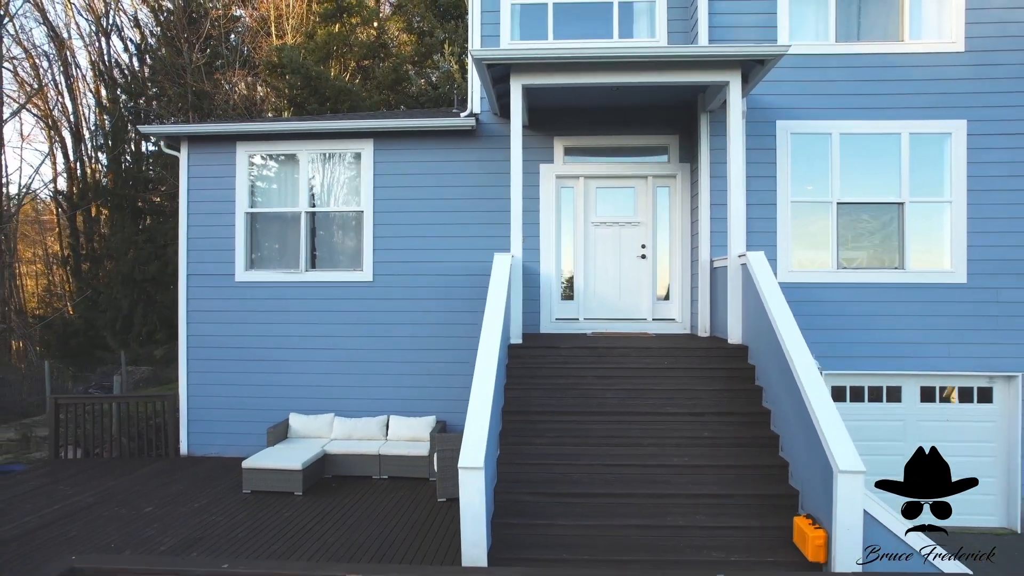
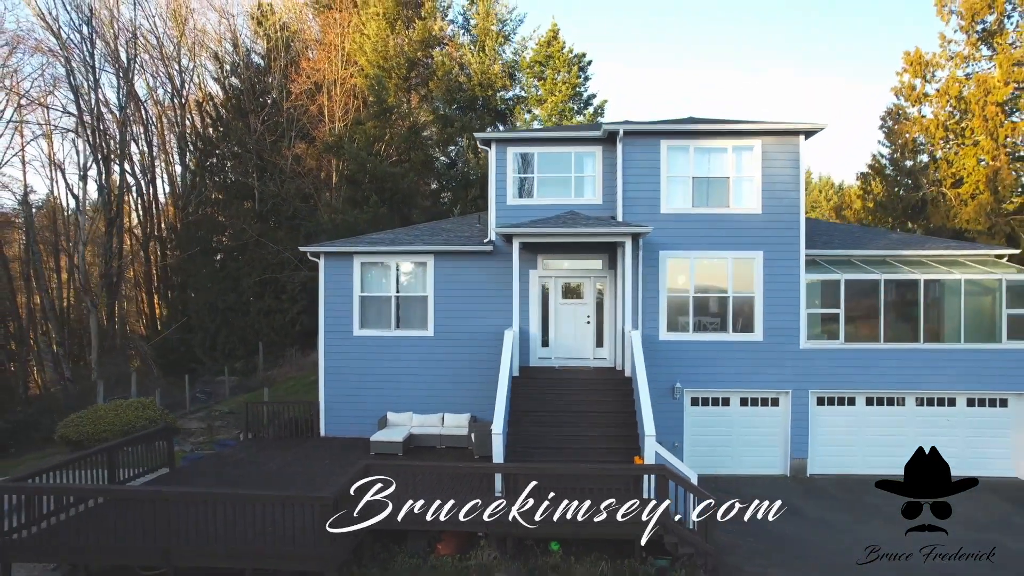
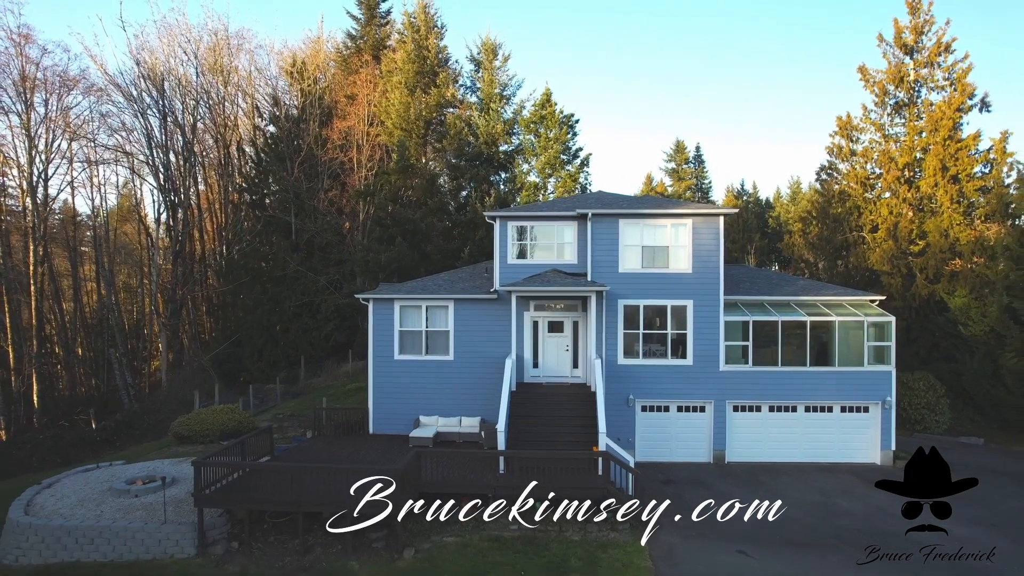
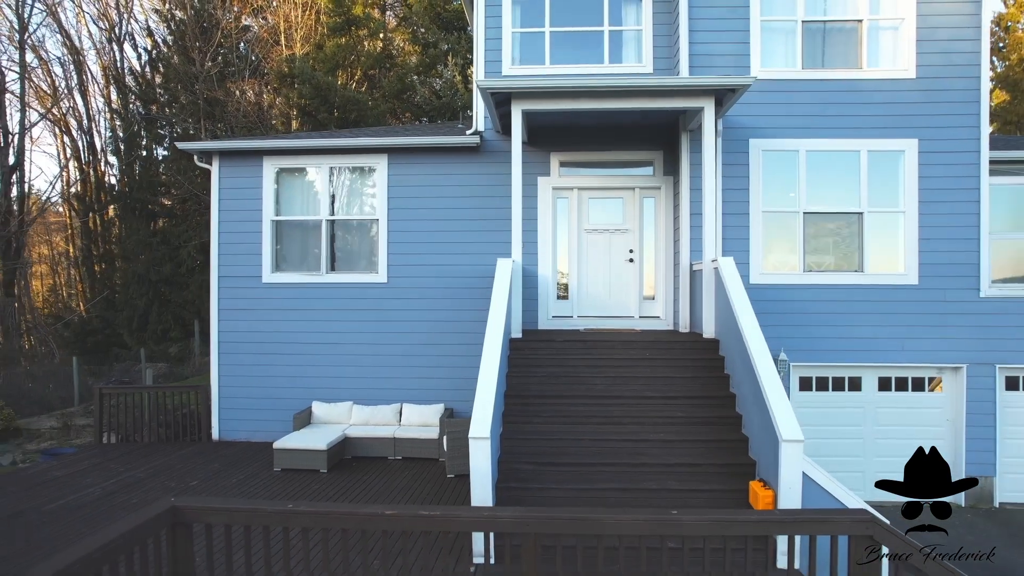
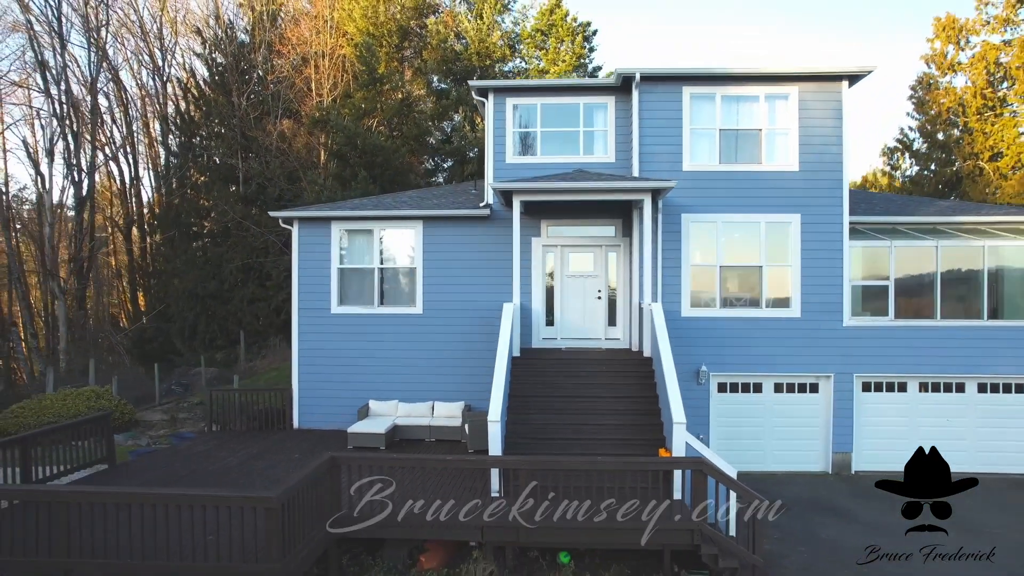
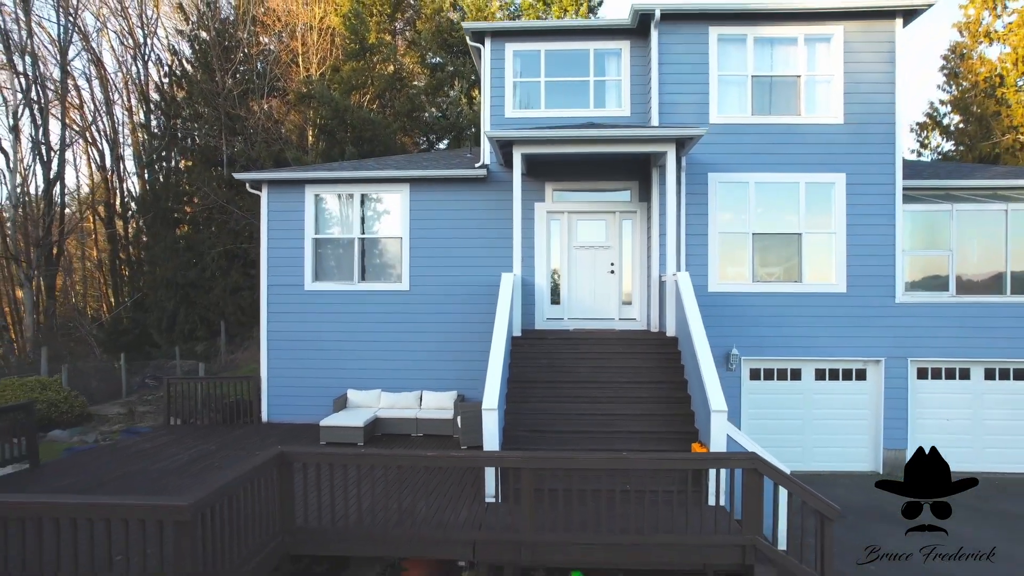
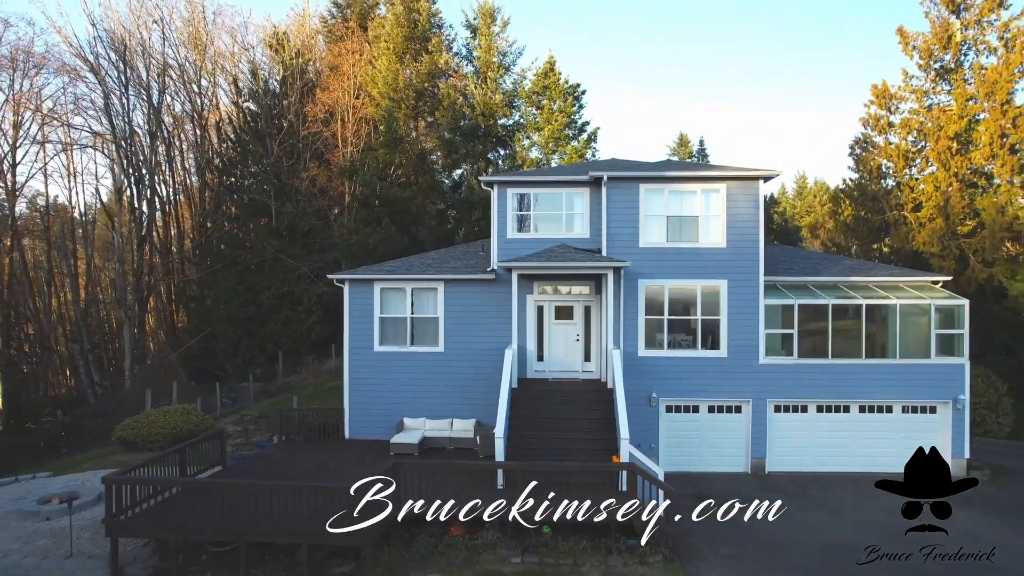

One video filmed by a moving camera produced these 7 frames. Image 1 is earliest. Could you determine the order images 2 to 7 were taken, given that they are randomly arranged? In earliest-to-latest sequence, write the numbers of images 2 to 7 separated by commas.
4, 6, 5, 2, 7, 3
